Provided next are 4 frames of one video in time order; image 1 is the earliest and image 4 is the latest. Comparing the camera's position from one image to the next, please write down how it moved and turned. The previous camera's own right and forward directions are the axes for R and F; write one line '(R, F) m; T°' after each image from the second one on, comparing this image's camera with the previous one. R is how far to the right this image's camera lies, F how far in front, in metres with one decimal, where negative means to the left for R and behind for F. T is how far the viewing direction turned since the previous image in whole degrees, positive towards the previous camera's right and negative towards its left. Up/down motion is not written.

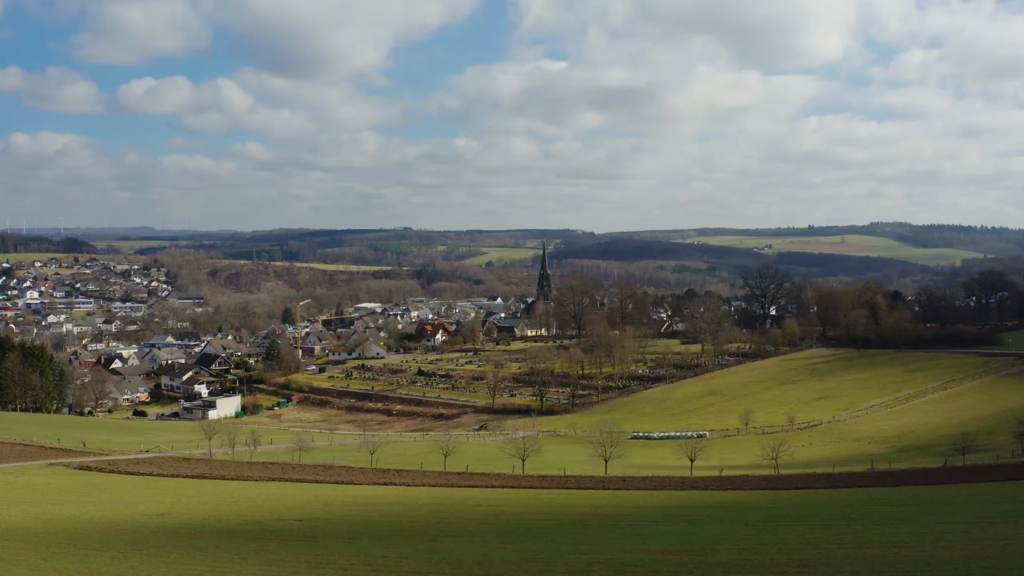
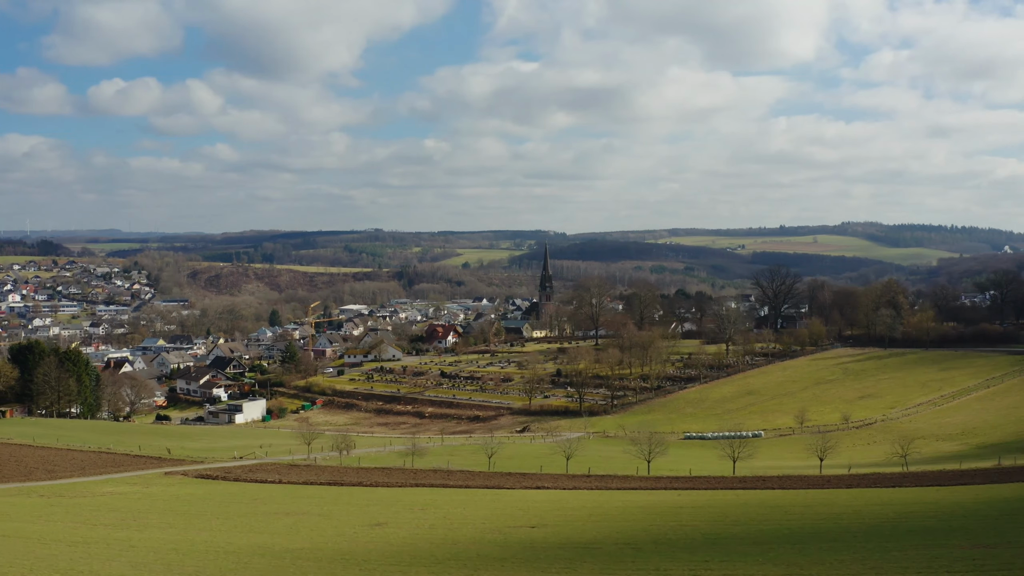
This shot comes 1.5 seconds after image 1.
(-6.0, +0.3) m; +2°
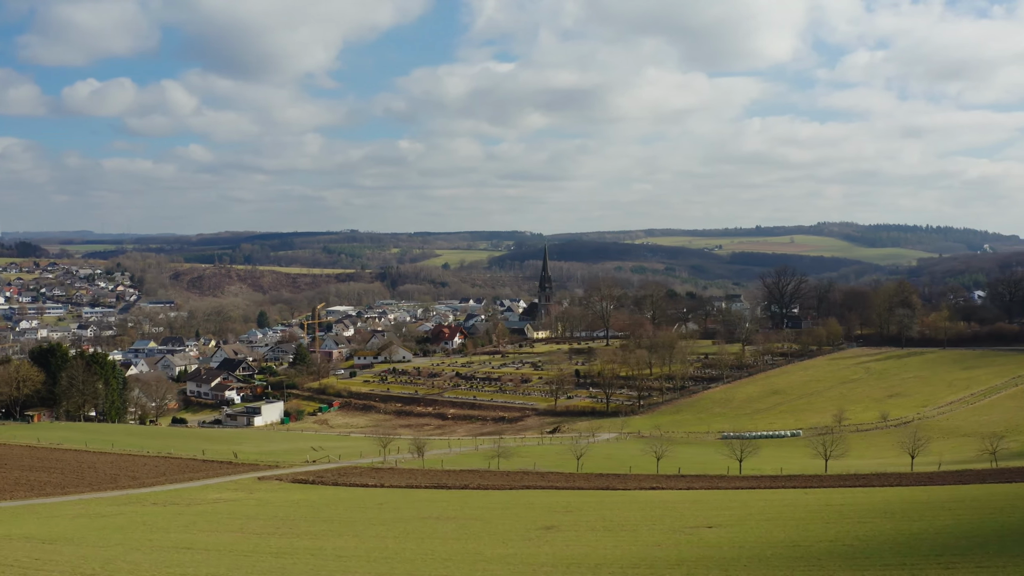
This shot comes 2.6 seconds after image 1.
(-4.6, +0.2) m; +1°
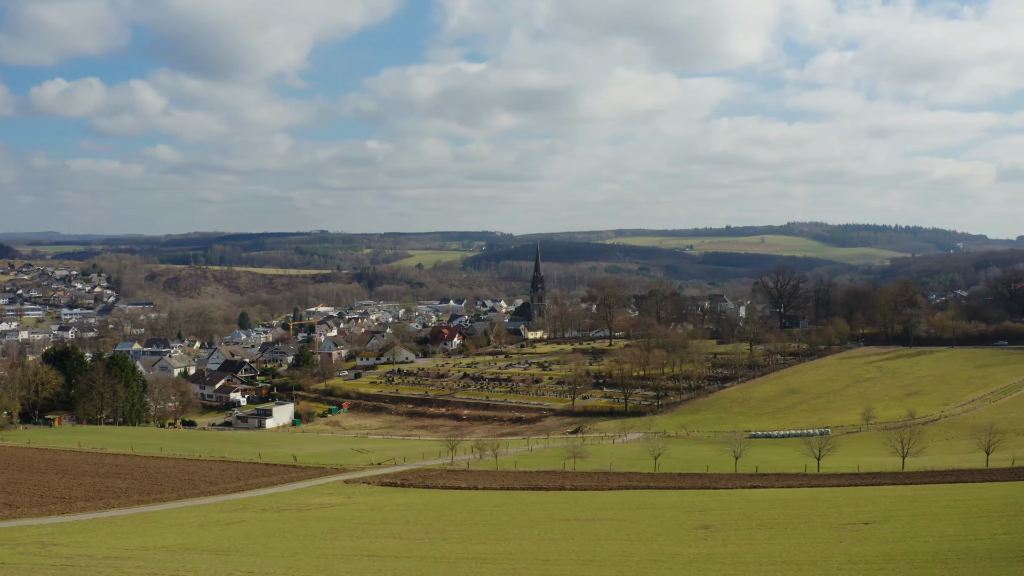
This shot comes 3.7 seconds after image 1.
(-4.3, +0.2) m; +2°
